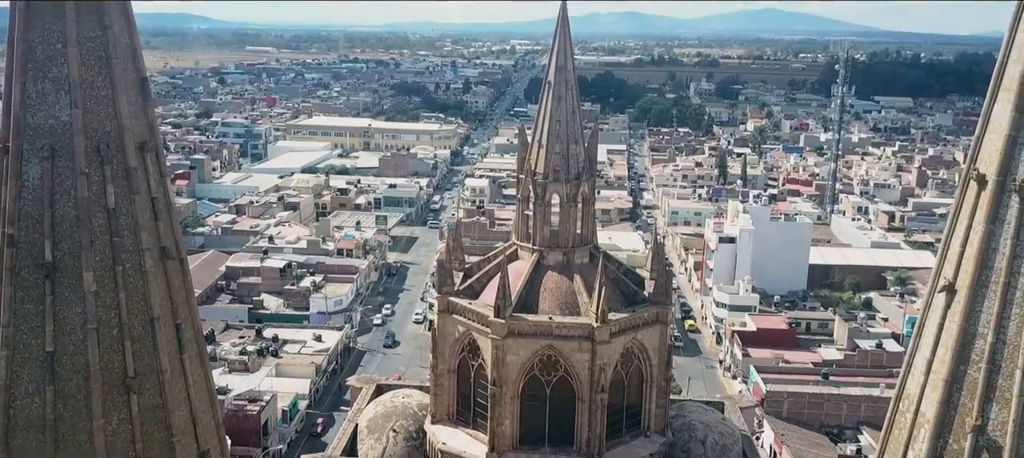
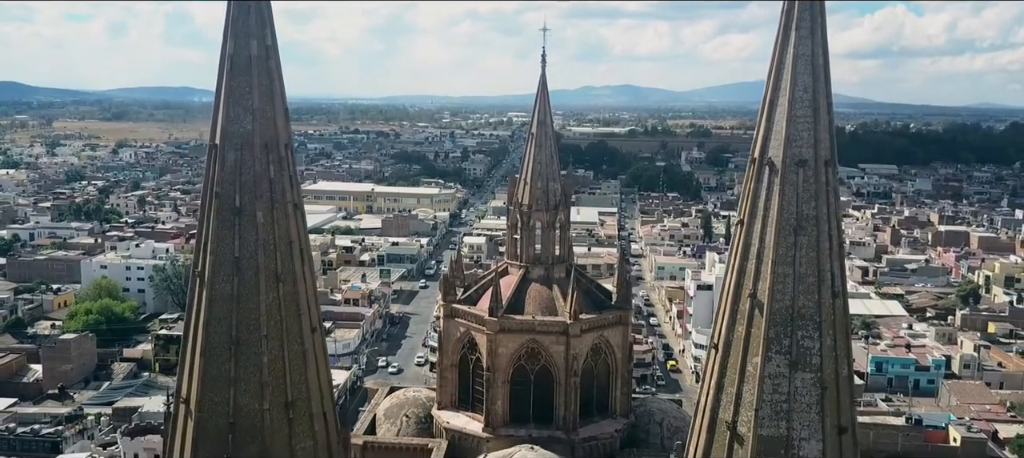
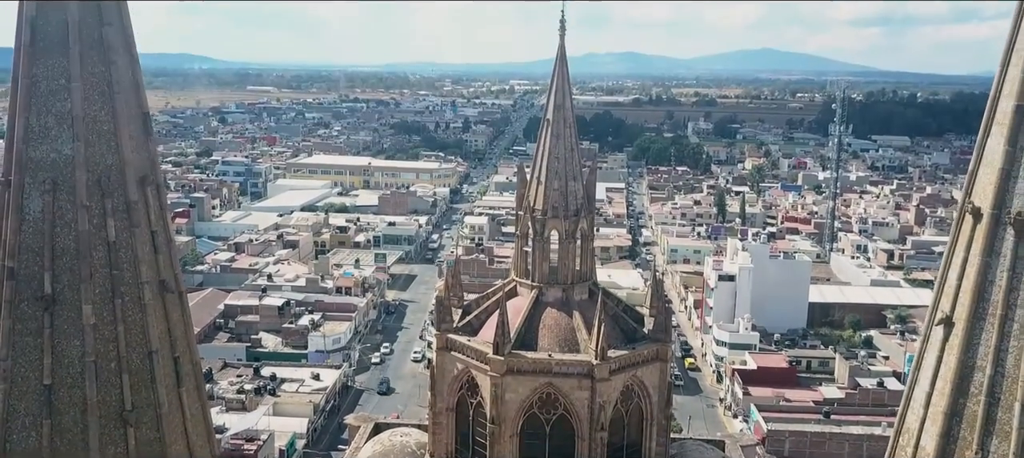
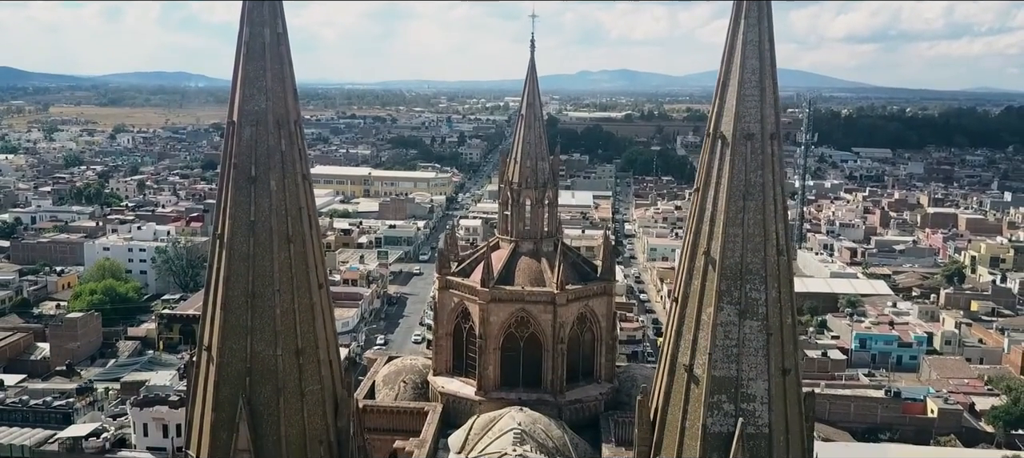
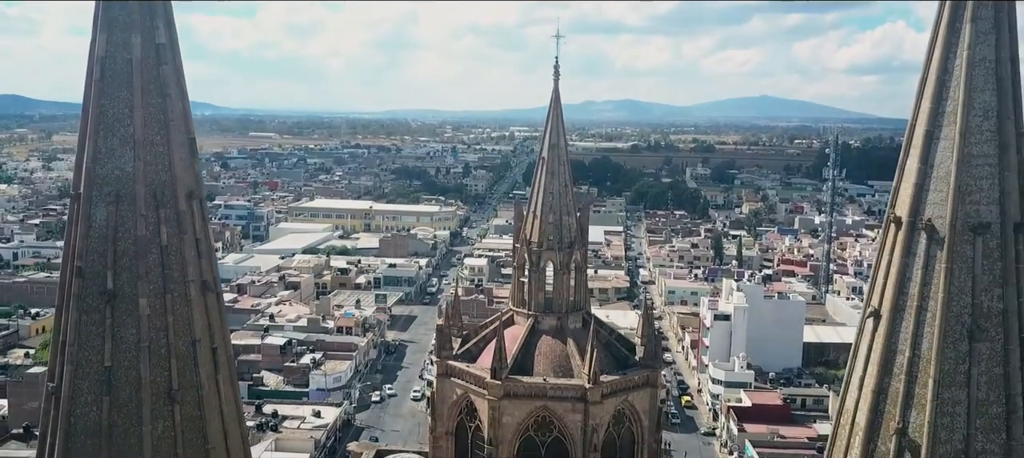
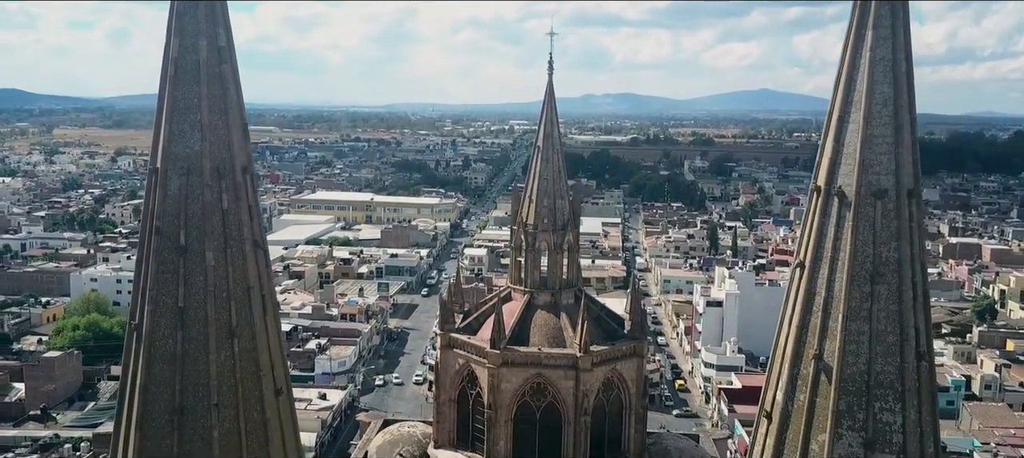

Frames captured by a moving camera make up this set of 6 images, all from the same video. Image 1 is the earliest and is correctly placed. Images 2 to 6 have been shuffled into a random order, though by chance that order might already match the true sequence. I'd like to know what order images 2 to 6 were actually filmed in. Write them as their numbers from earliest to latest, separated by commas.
3, 5, 6, 2, 4
